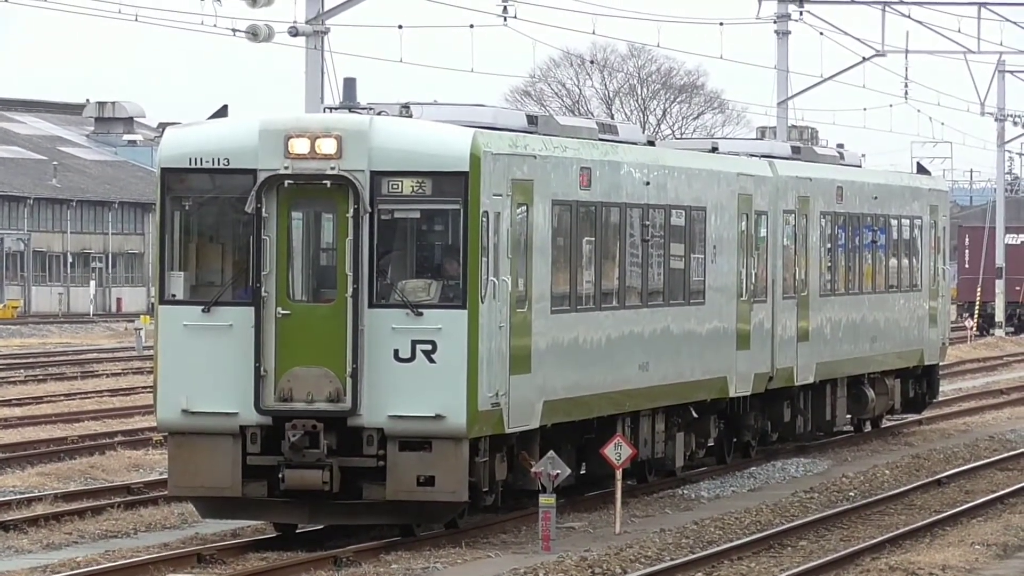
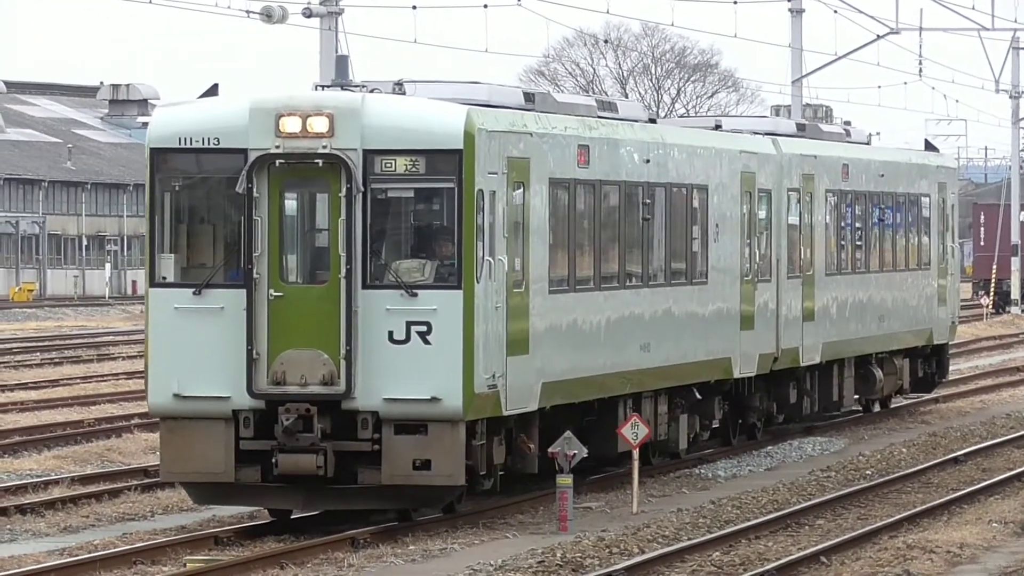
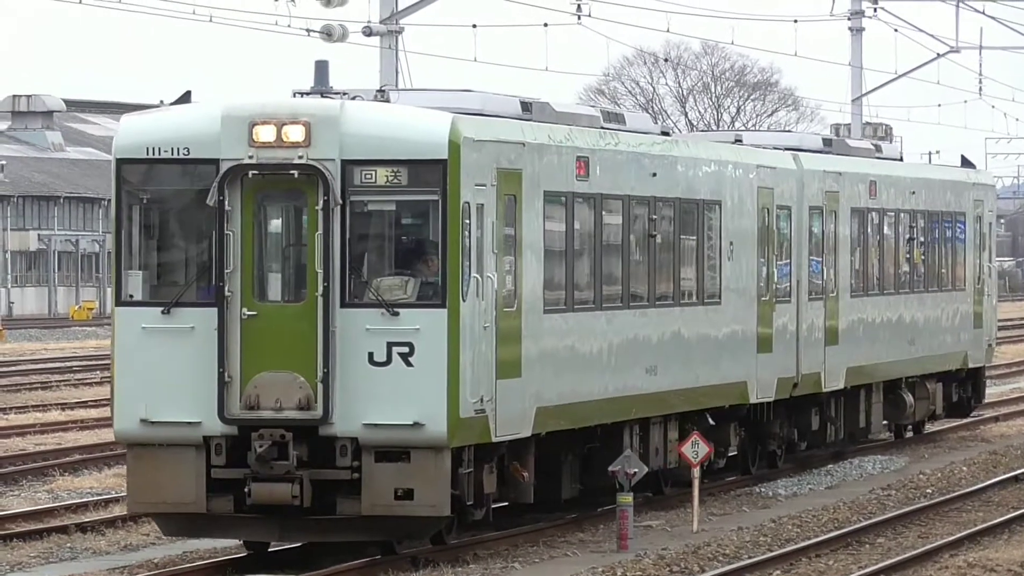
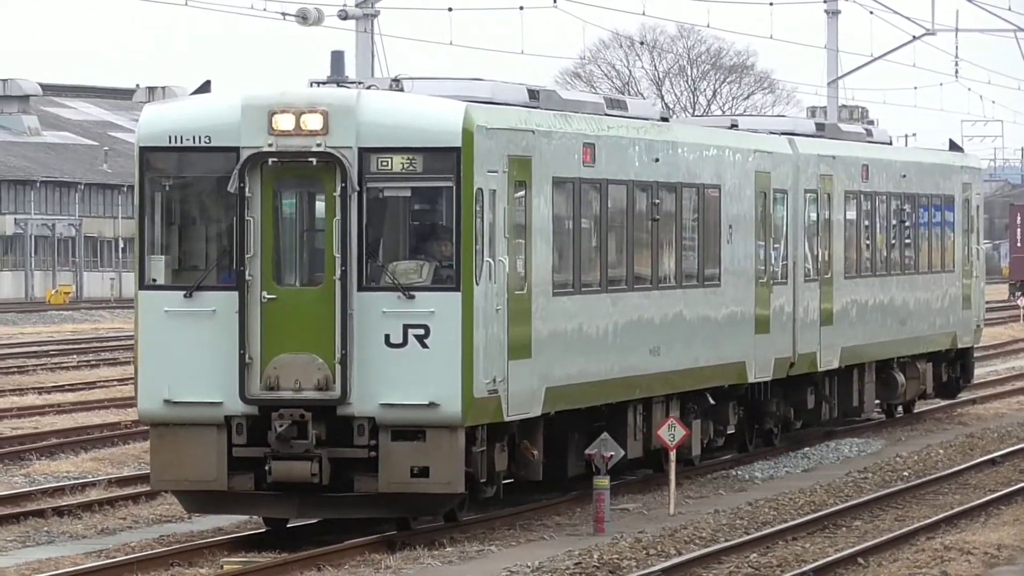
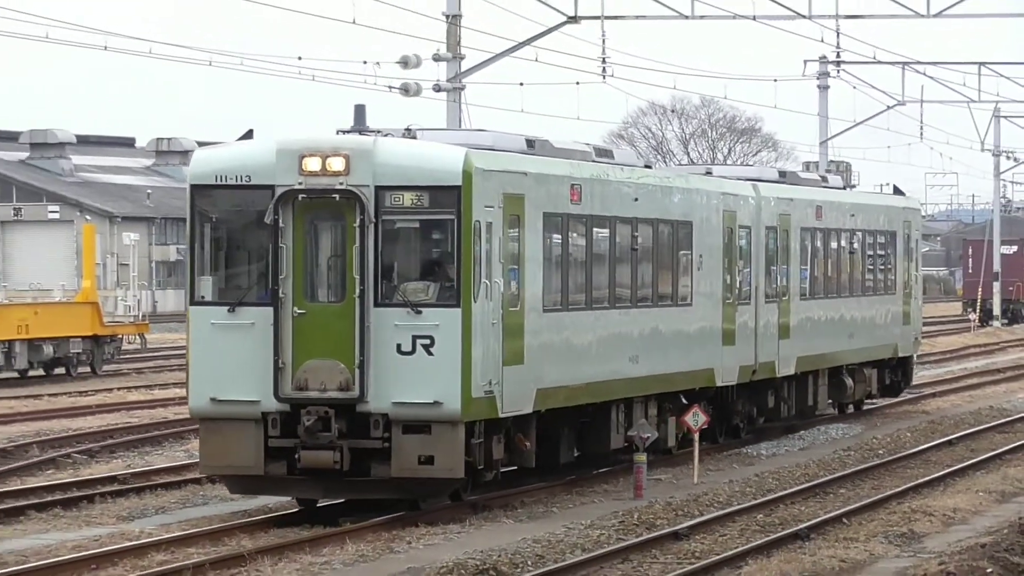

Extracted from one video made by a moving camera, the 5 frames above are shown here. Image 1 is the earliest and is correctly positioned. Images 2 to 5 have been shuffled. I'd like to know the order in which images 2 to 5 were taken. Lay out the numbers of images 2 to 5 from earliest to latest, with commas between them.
2, 4, 3, 5
